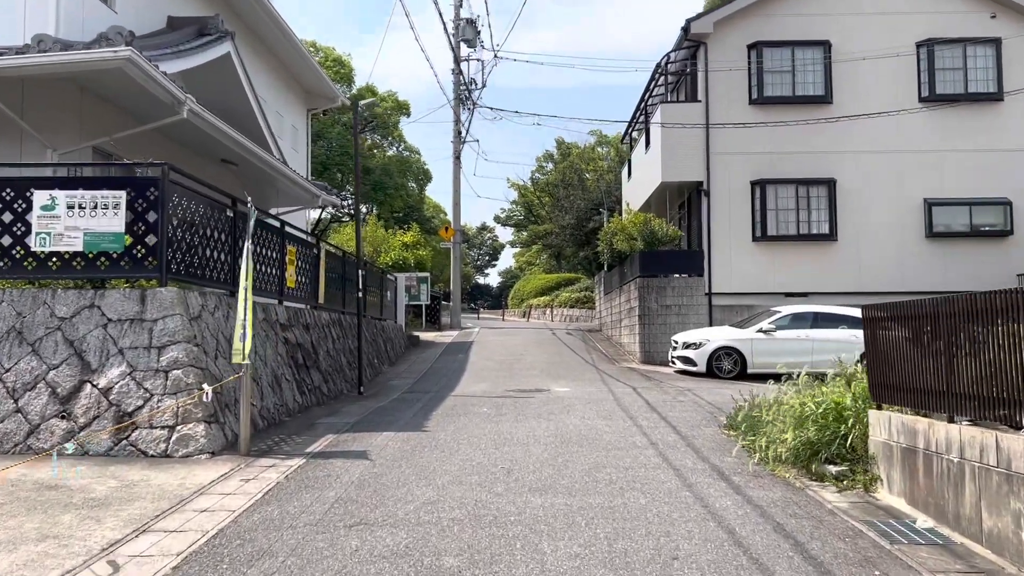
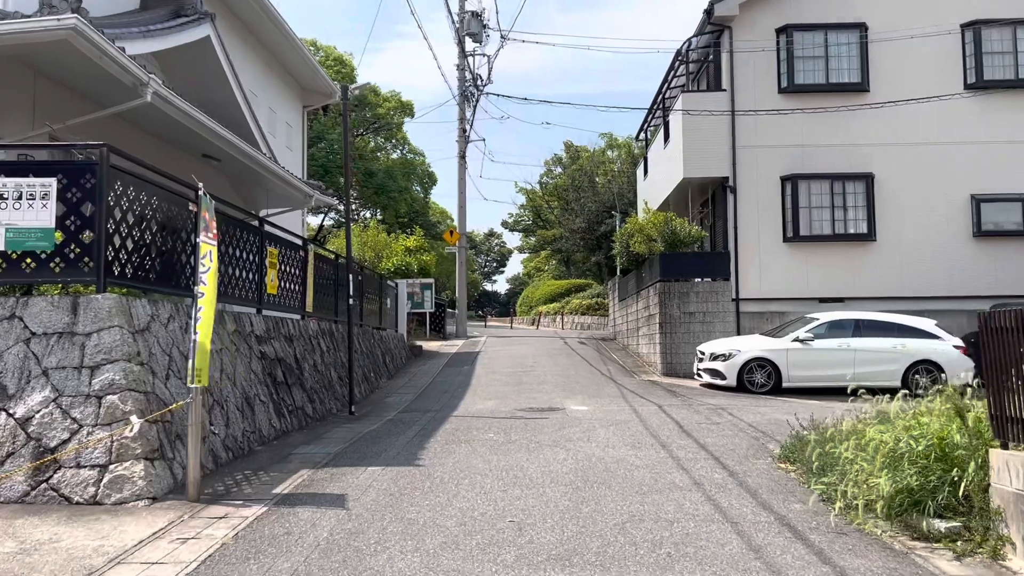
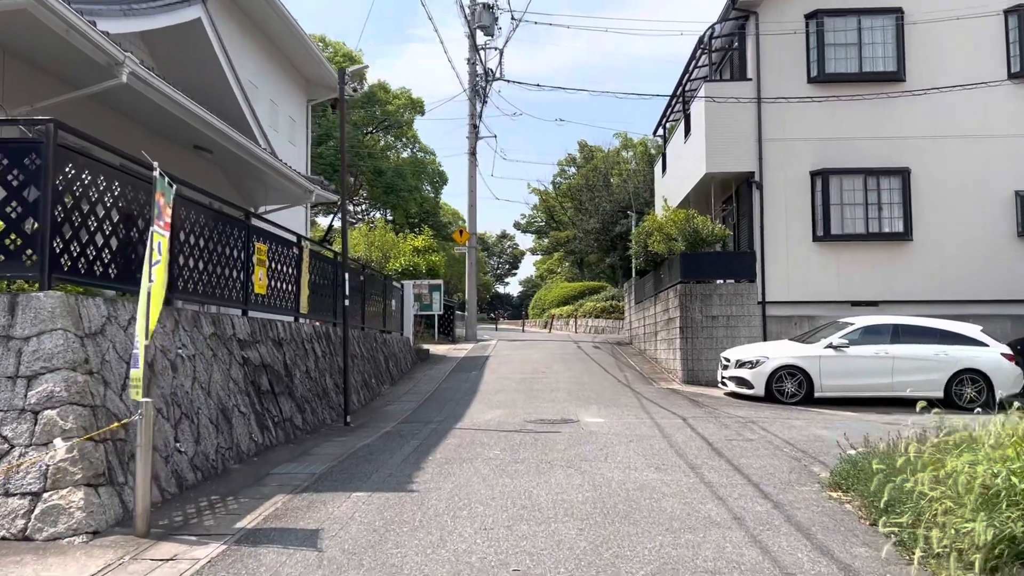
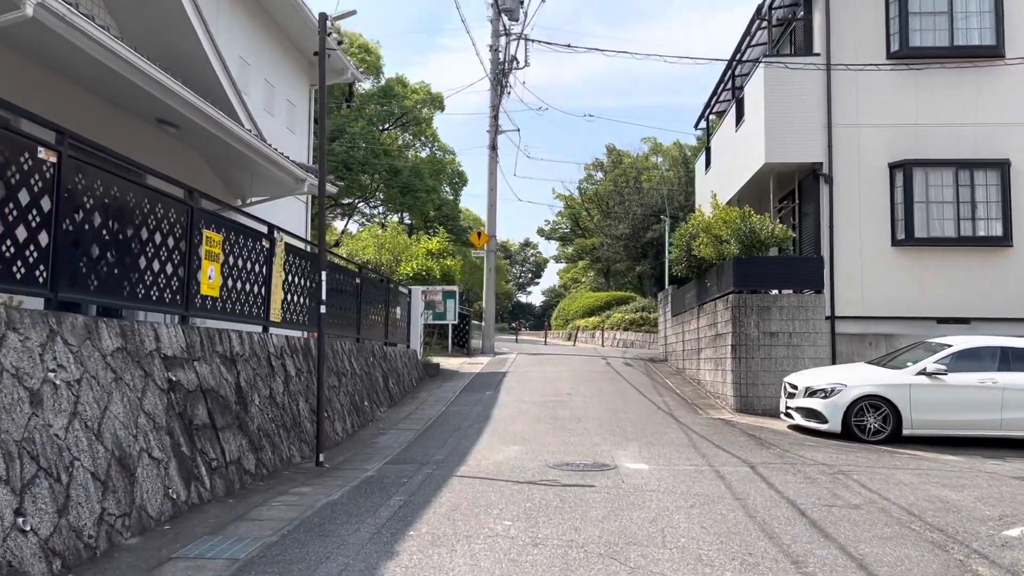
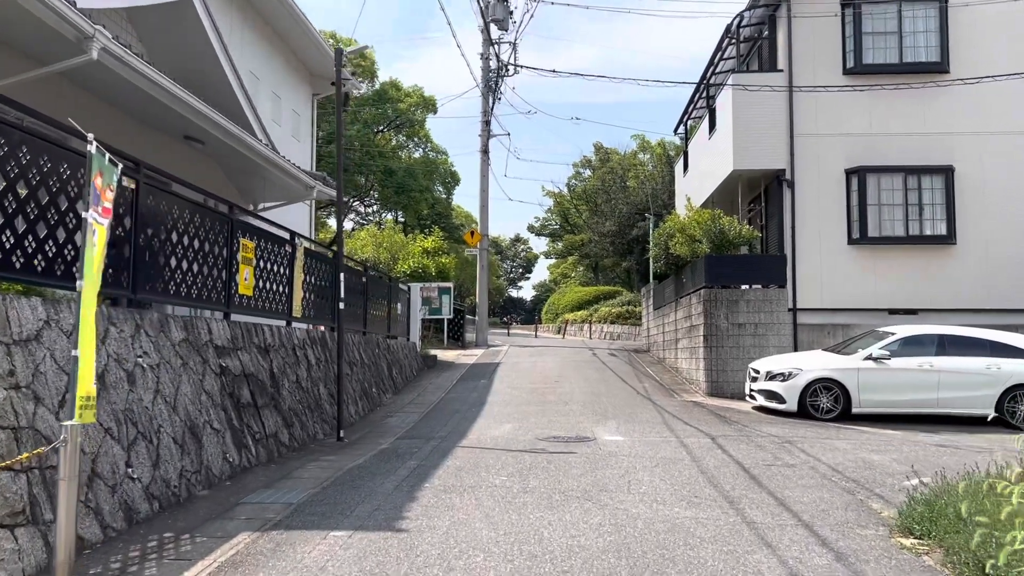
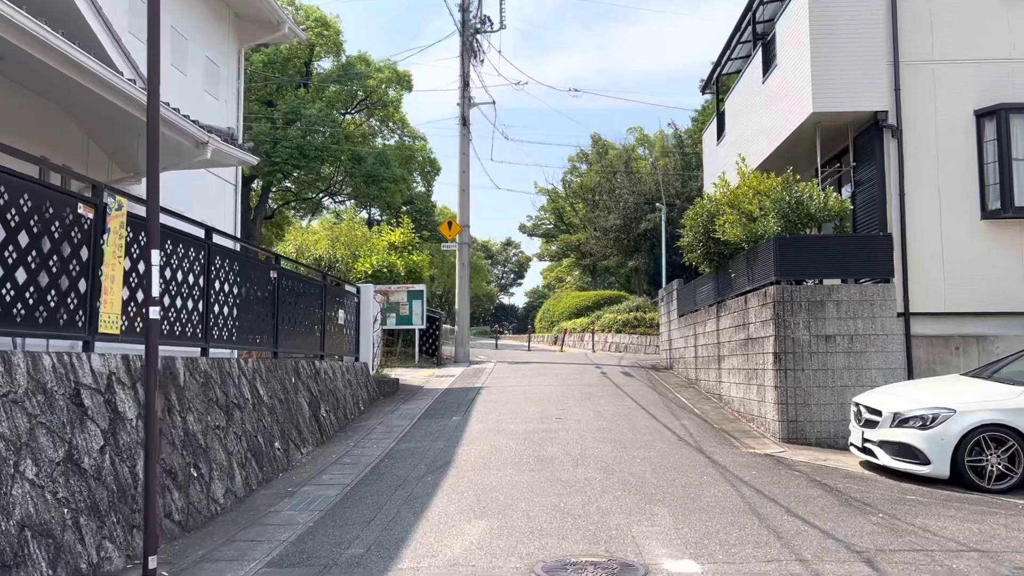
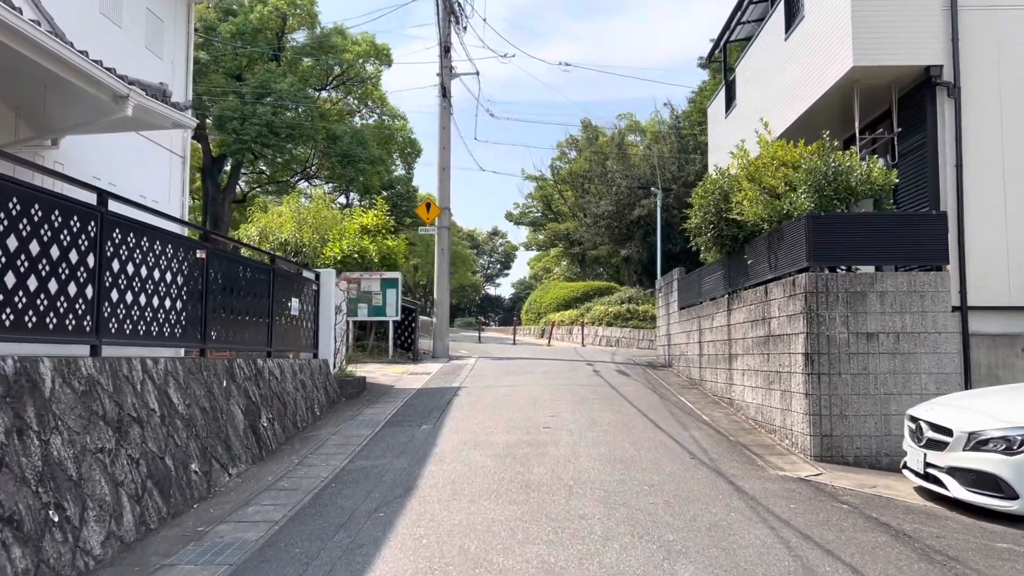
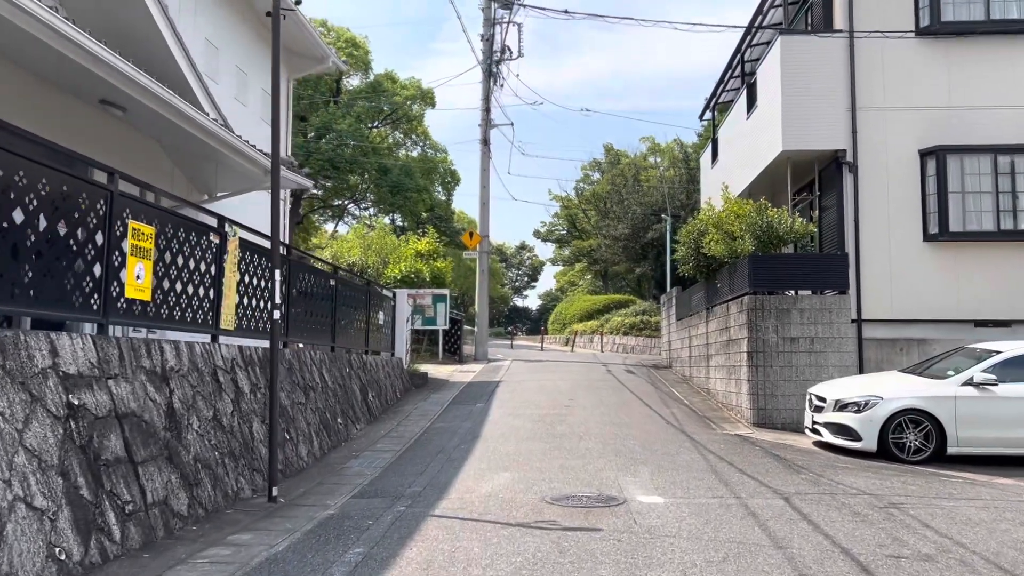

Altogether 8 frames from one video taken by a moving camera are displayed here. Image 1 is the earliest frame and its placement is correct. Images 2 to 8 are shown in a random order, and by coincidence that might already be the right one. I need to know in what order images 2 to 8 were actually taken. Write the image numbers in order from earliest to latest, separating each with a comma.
2, 3, 5, 4, 8, 6, 7
